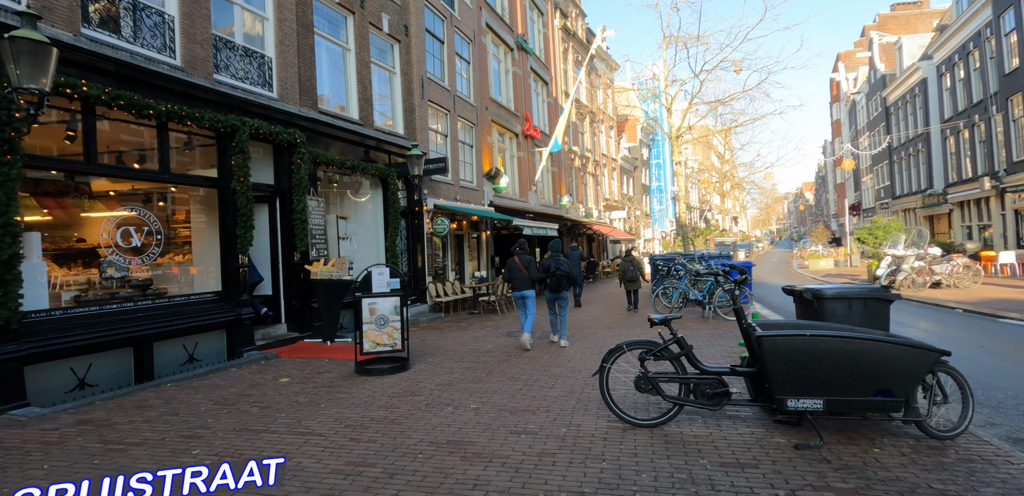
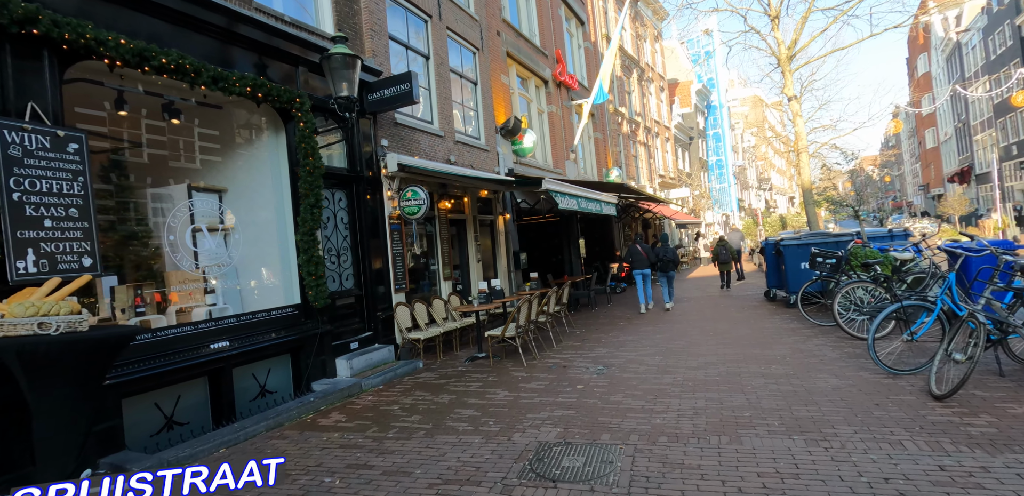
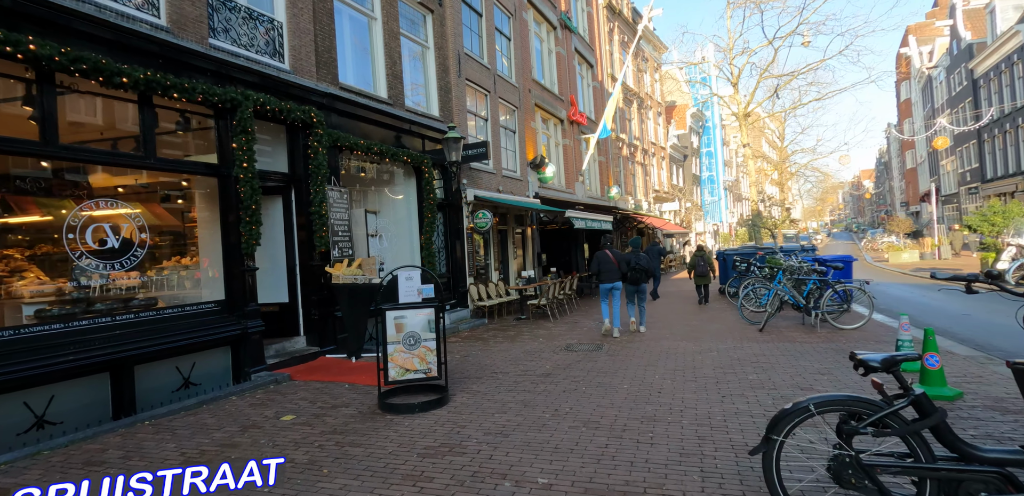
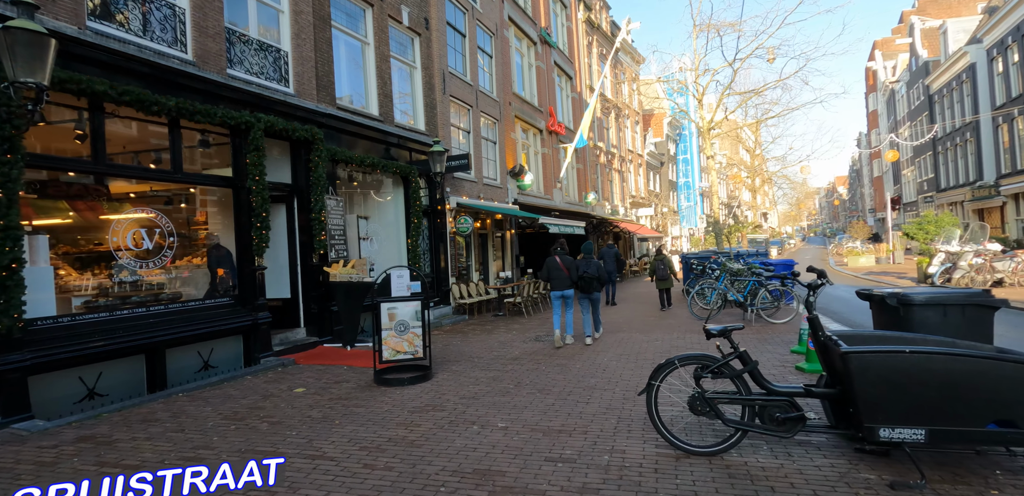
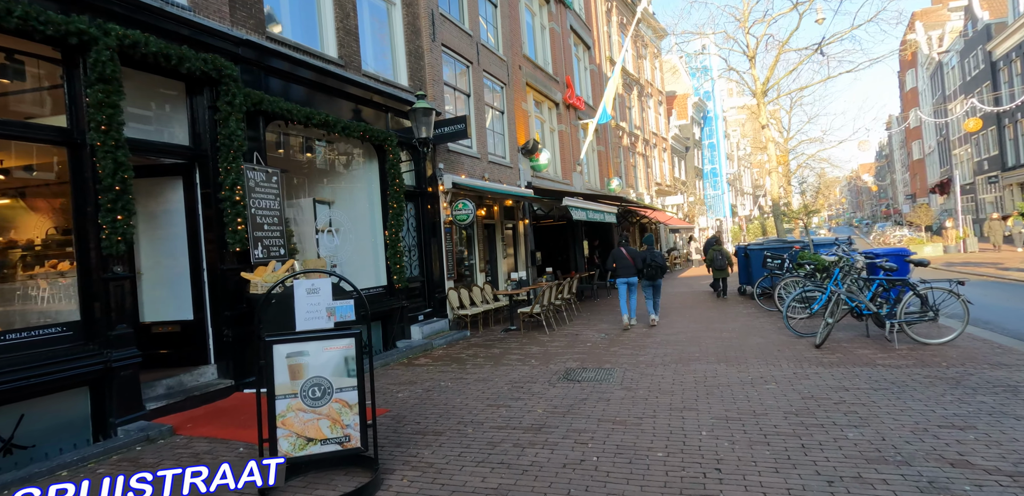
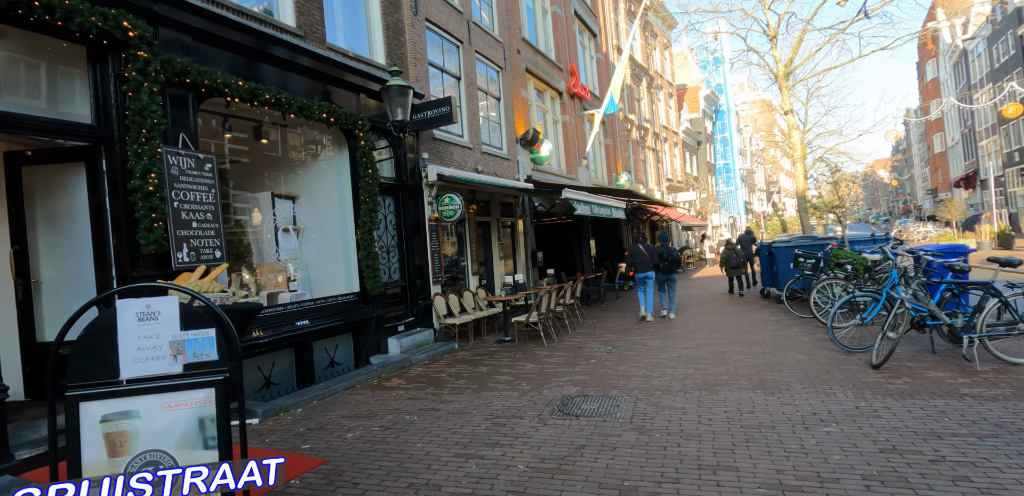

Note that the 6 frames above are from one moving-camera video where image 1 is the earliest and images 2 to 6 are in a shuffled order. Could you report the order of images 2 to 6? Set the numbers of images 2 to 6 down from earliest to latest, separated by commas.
4, 3, 5, 6, 2
